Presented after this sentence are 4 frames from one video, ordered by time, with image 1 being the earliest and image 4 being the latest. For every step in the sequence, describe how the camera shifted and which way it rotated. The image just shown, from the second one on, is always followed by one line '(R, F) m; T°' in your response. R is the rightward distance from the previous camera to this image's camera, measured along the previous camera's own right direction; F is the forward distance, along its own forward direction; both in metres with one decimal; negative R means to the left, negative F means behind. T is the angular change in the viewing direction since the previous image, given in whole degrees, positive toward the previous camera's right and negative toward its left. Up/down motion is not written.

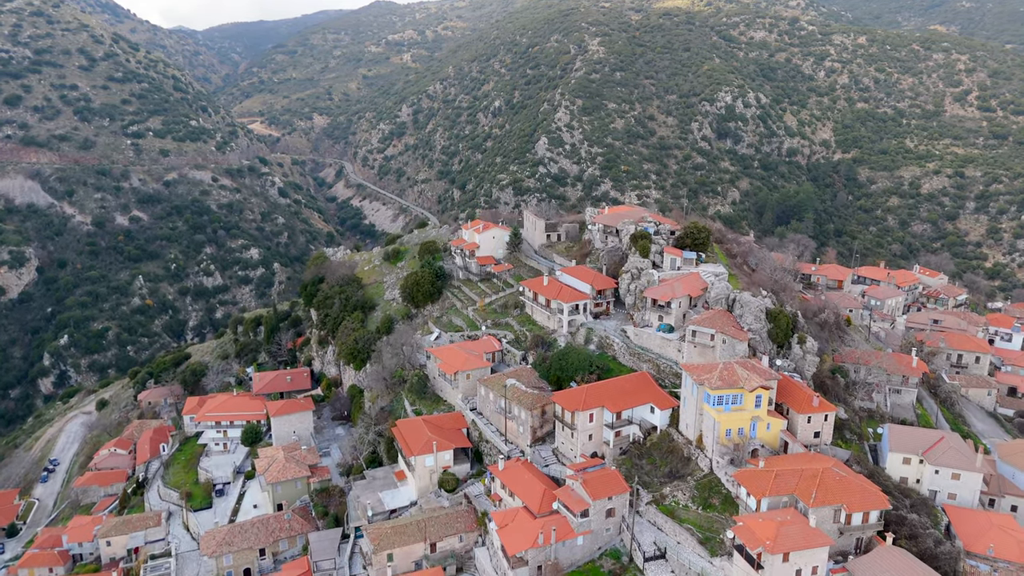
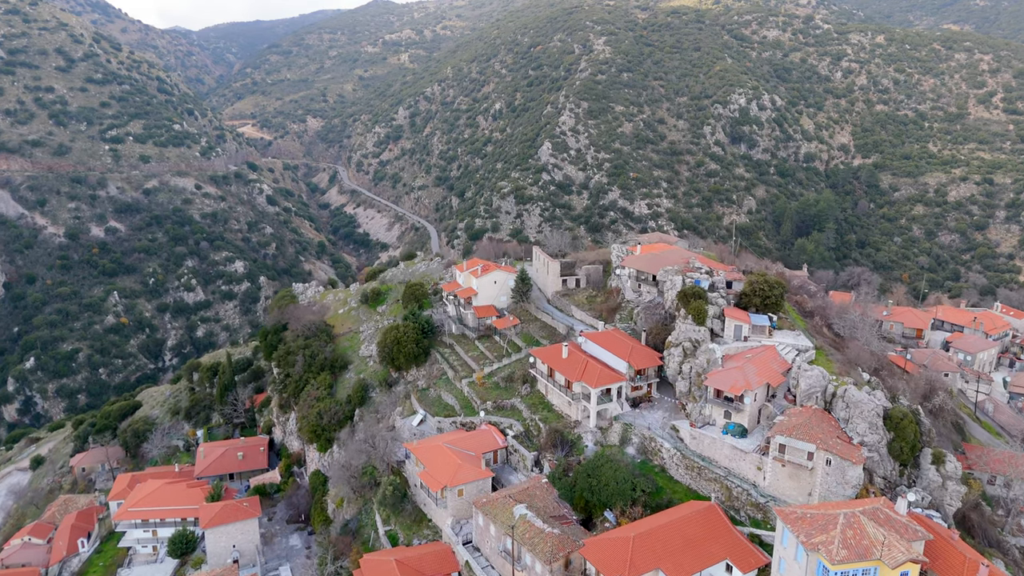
(-0.3, +9.8) m; 0°
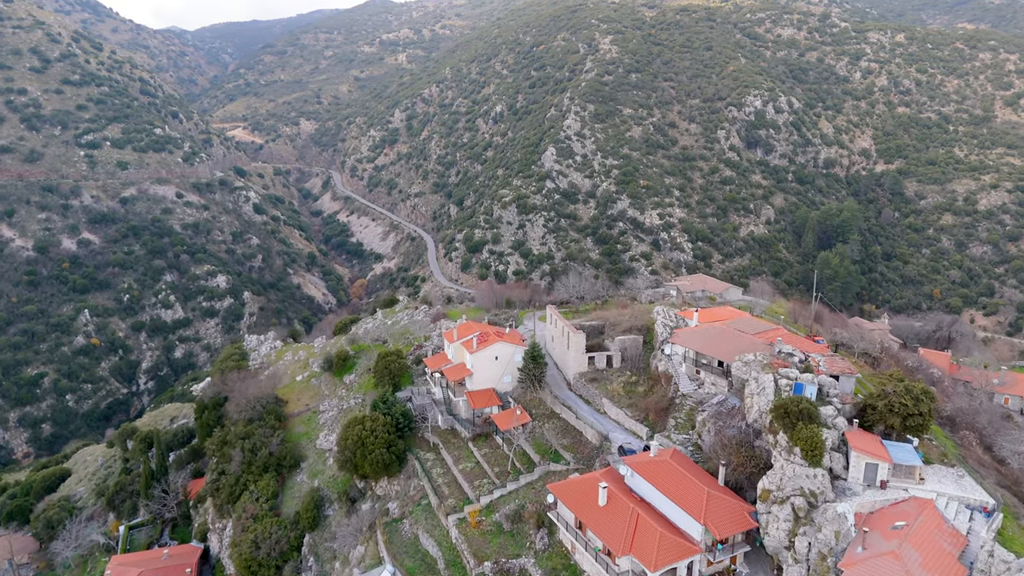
(-0.2, +9.9) m; 0°
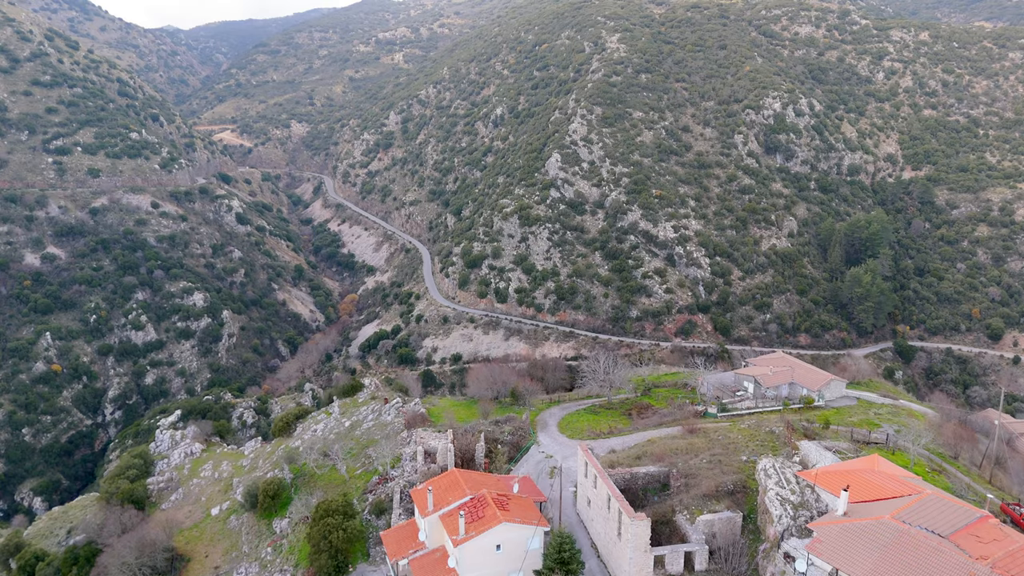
(-0.3, +10.9) m; 0°
